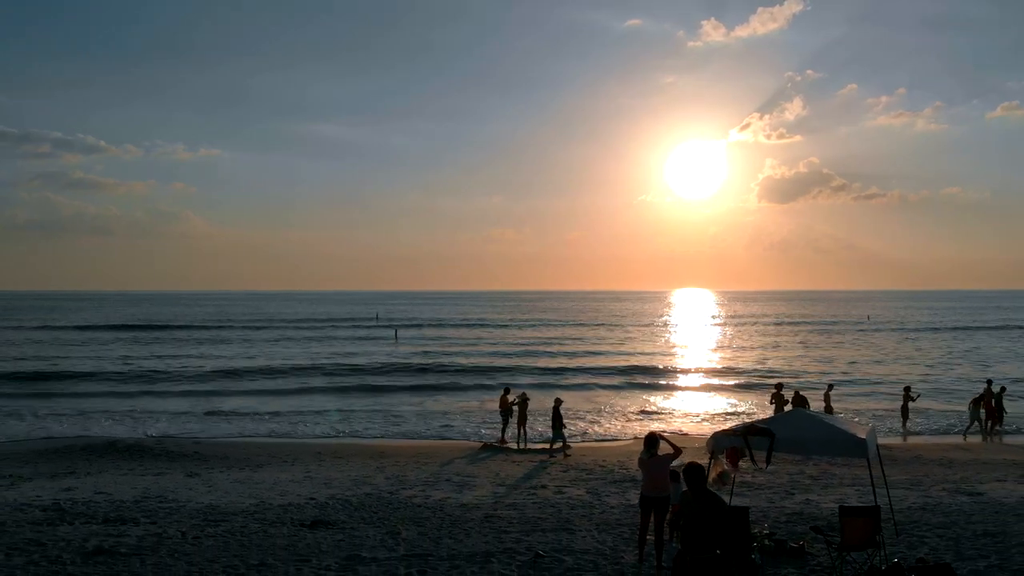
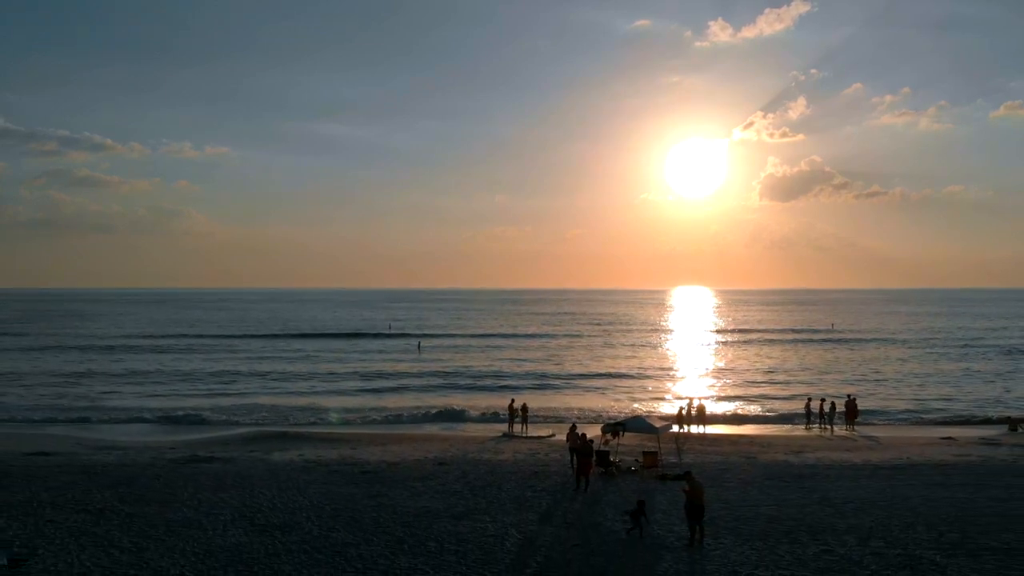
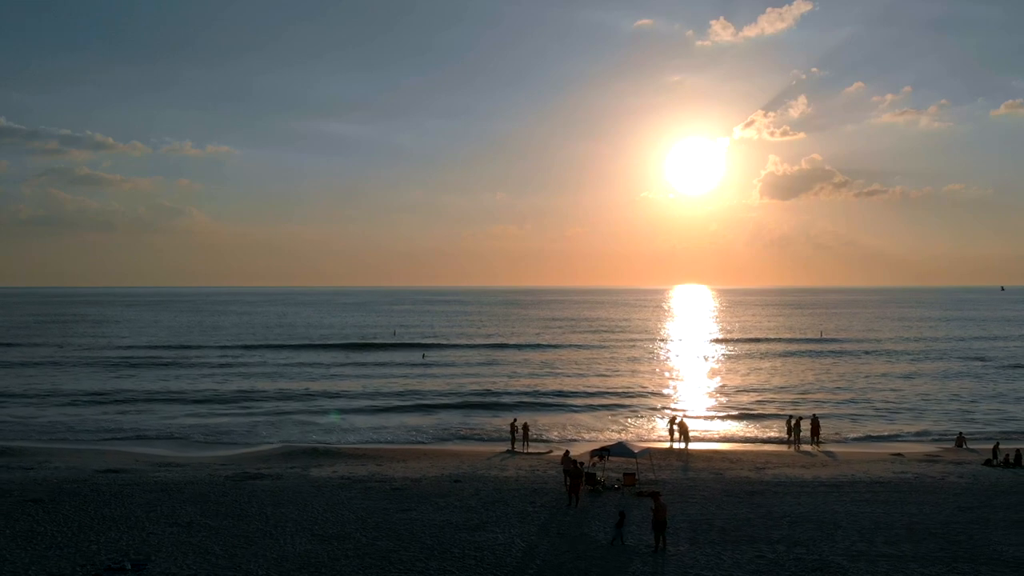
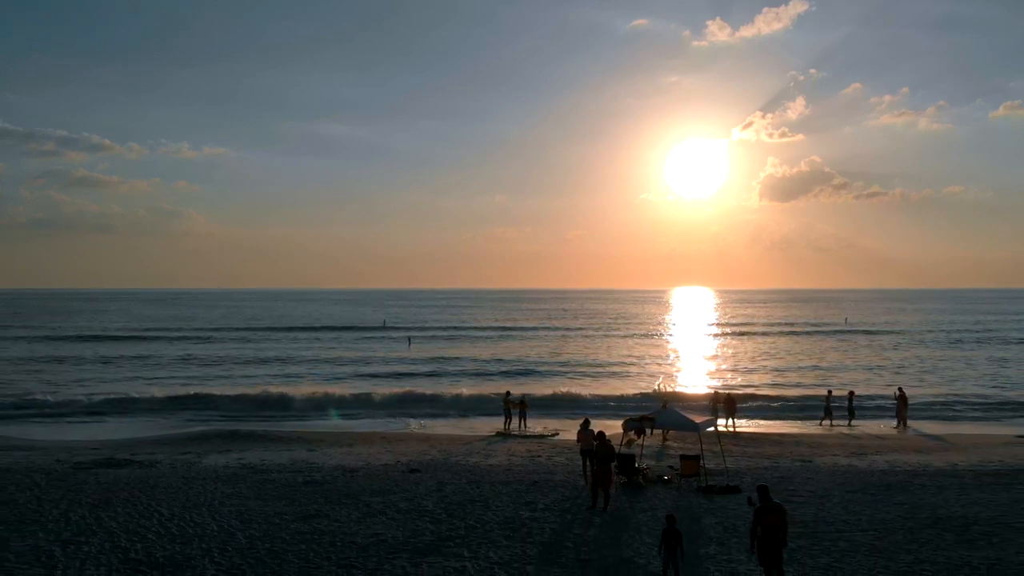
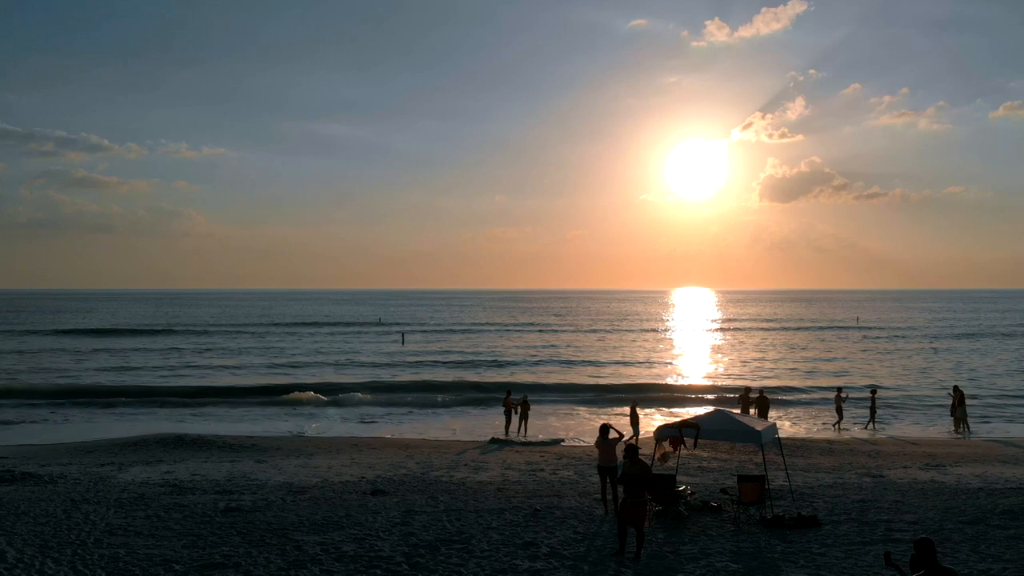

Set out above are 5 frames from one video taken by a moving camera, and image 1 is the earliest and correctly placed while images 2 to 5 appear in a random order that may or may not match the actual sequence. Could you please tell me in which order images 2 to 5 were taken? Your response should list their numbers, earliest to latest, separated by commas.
5, 4, 2, 3
